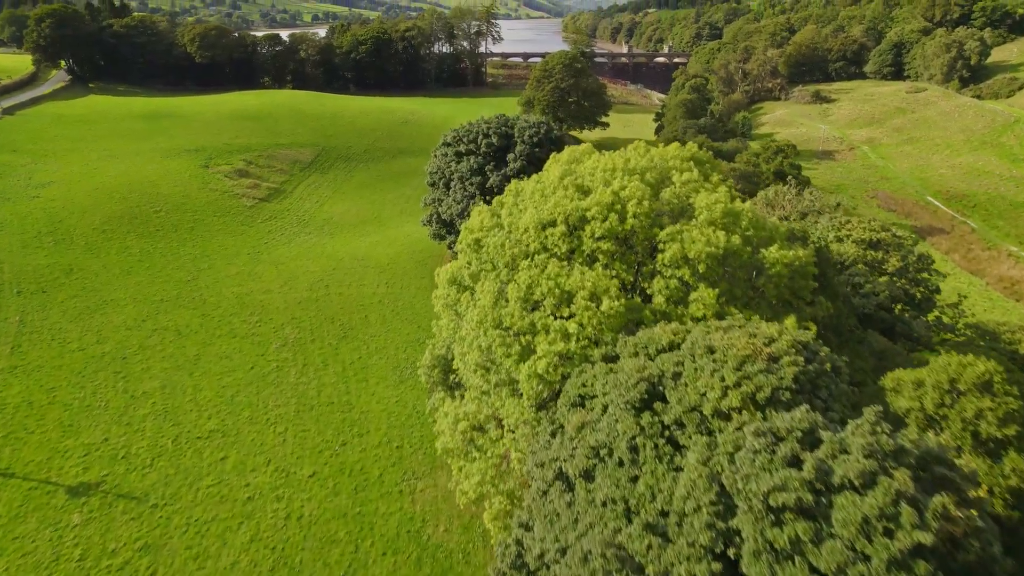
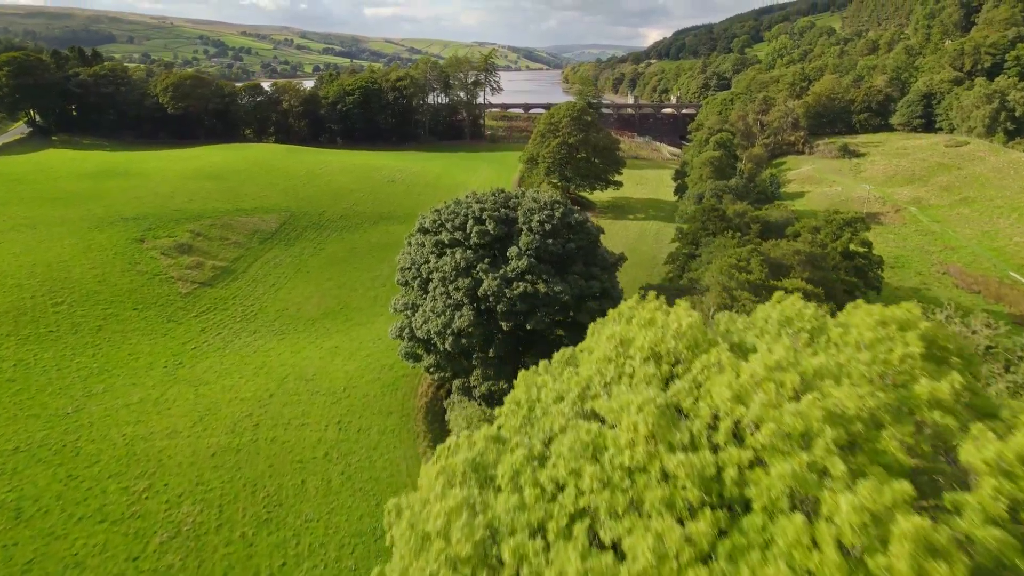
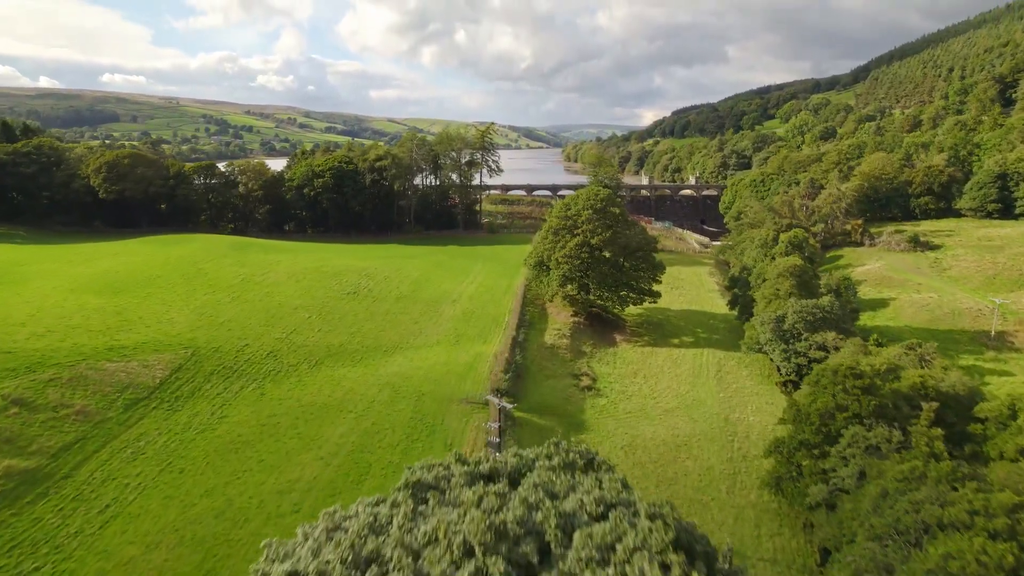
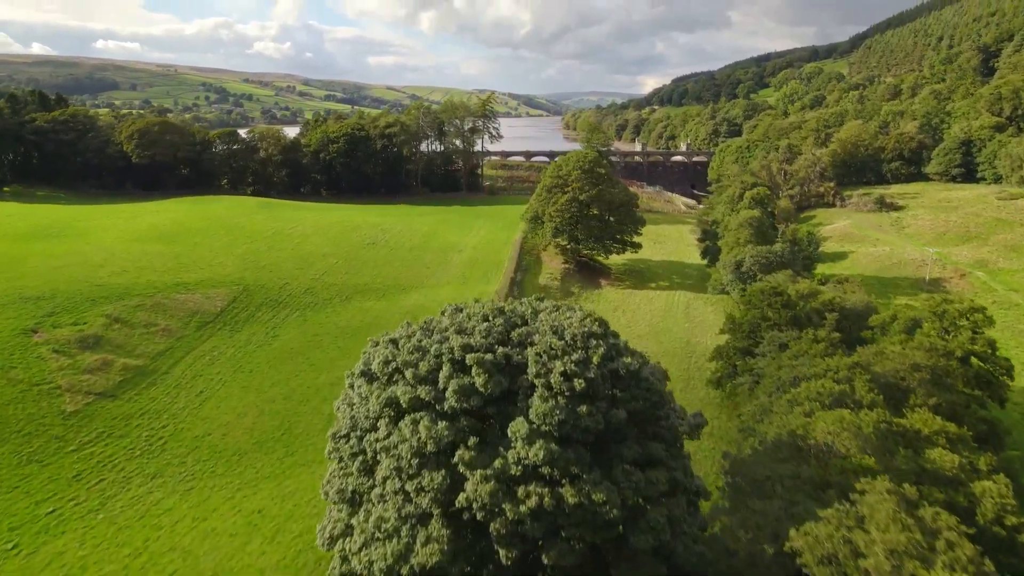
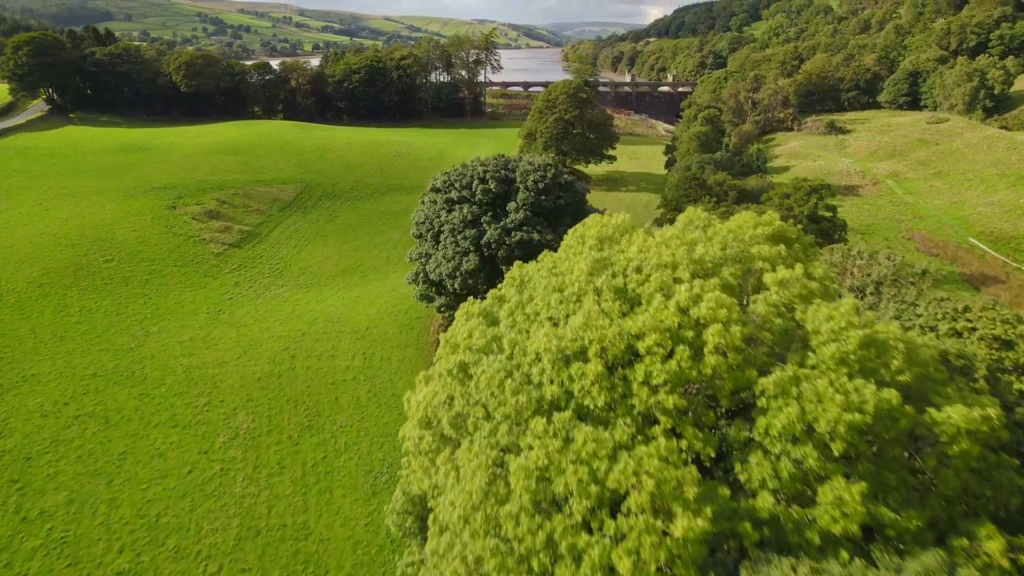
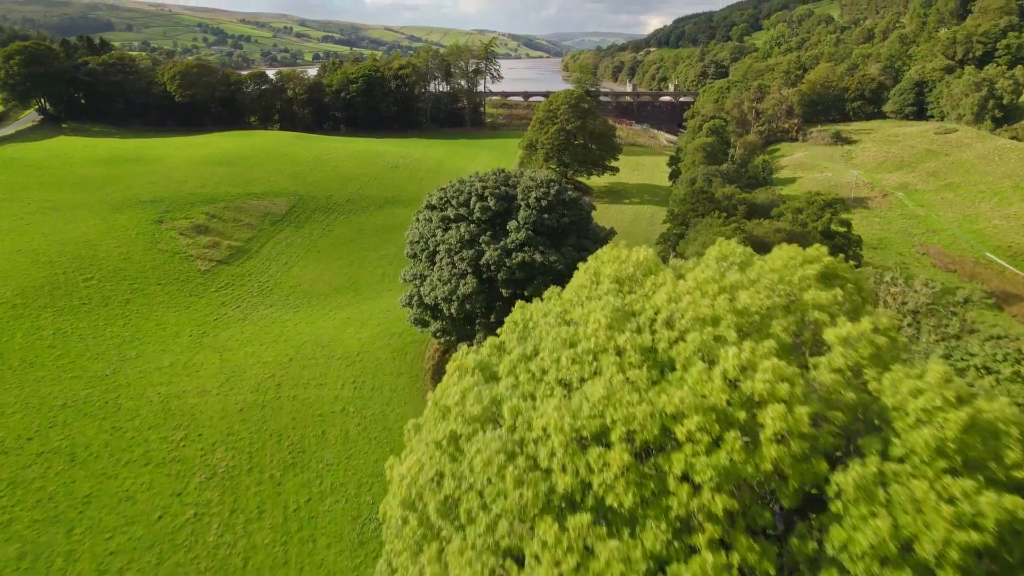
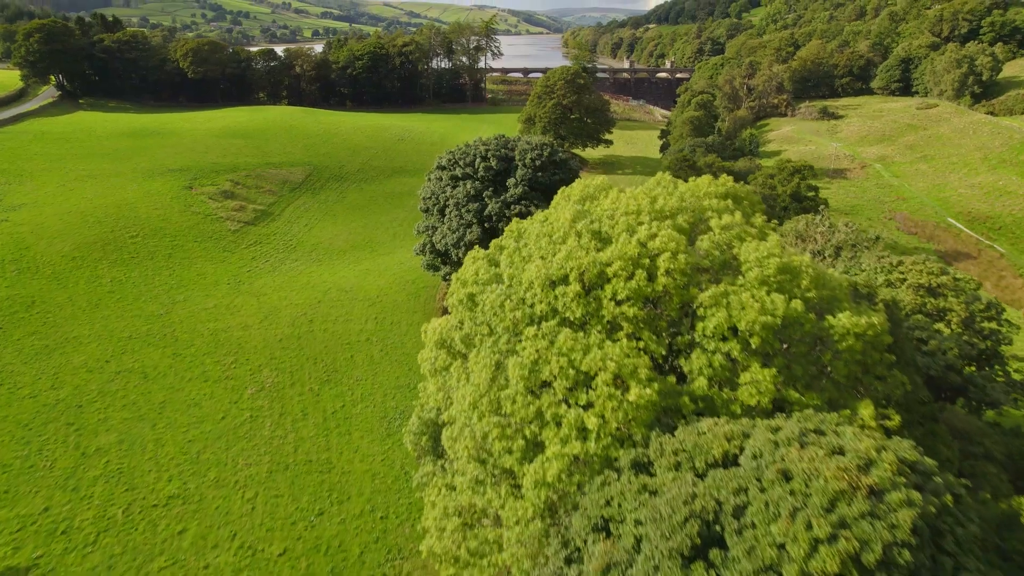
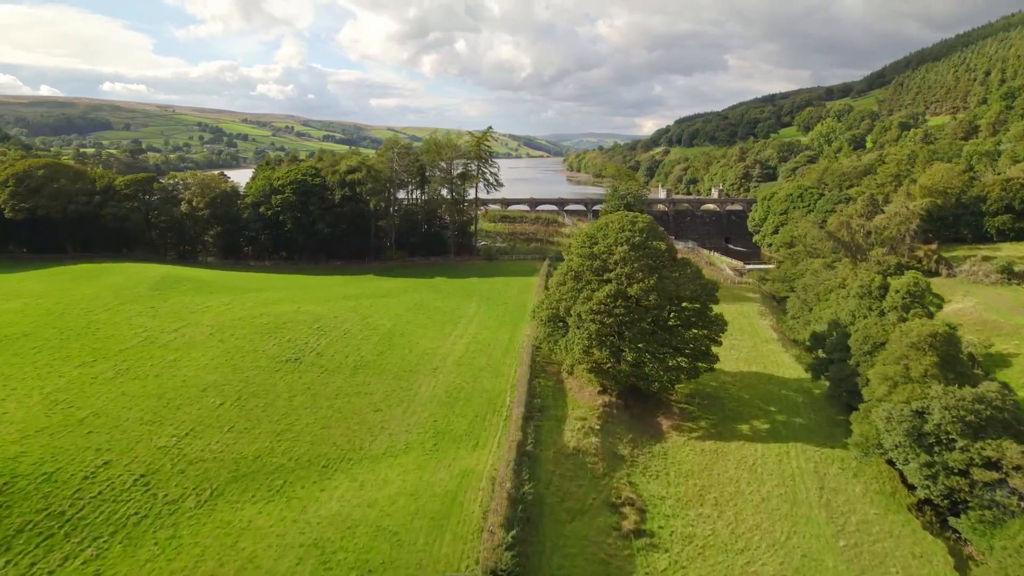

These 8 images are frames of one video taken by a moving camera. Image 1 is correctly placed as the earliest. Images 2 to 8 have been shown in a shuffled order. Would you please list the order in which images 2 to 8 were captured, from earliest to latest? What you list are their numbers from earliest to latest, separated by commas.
7, 5, 6, 2, 4, 3, 8
